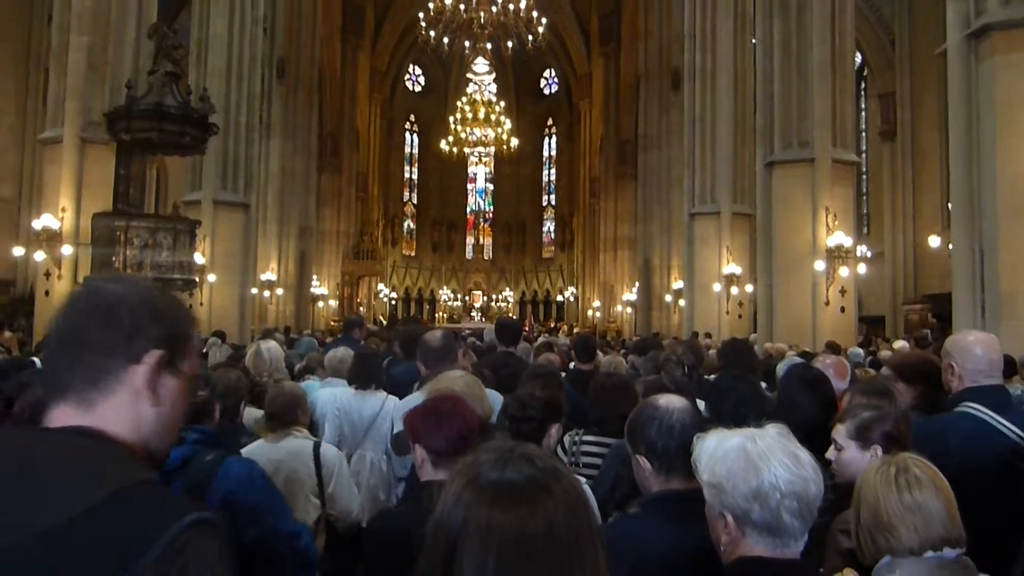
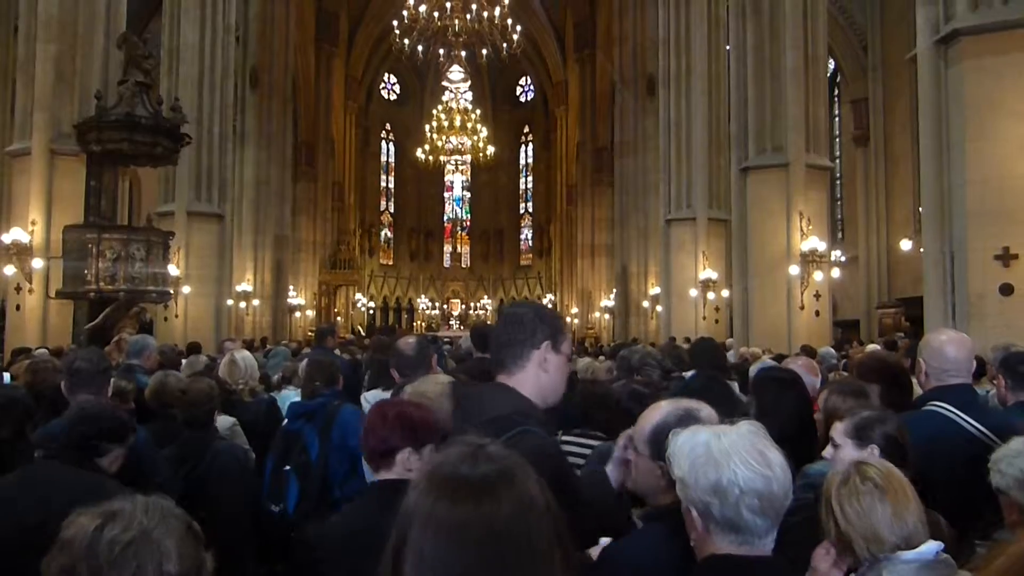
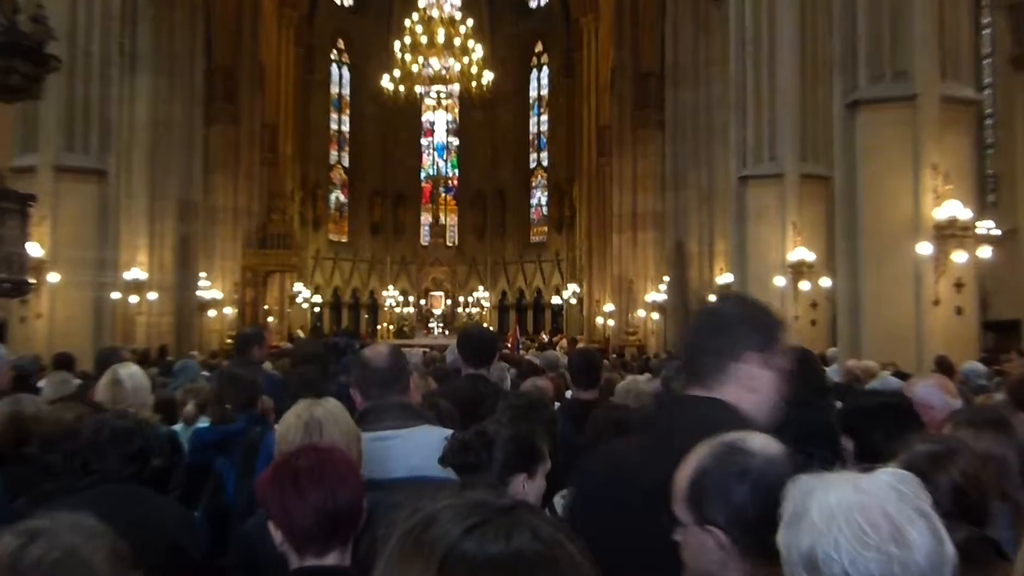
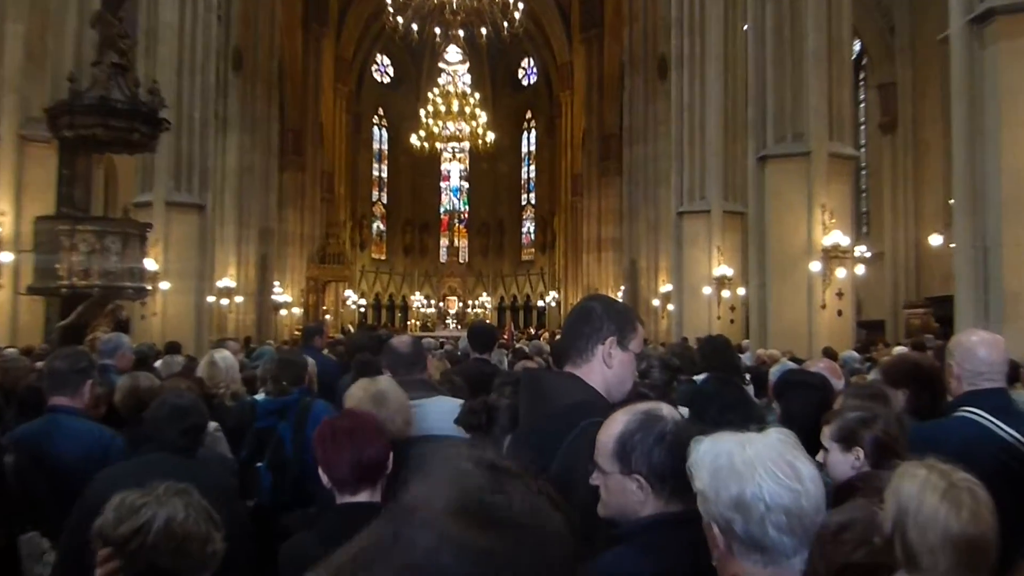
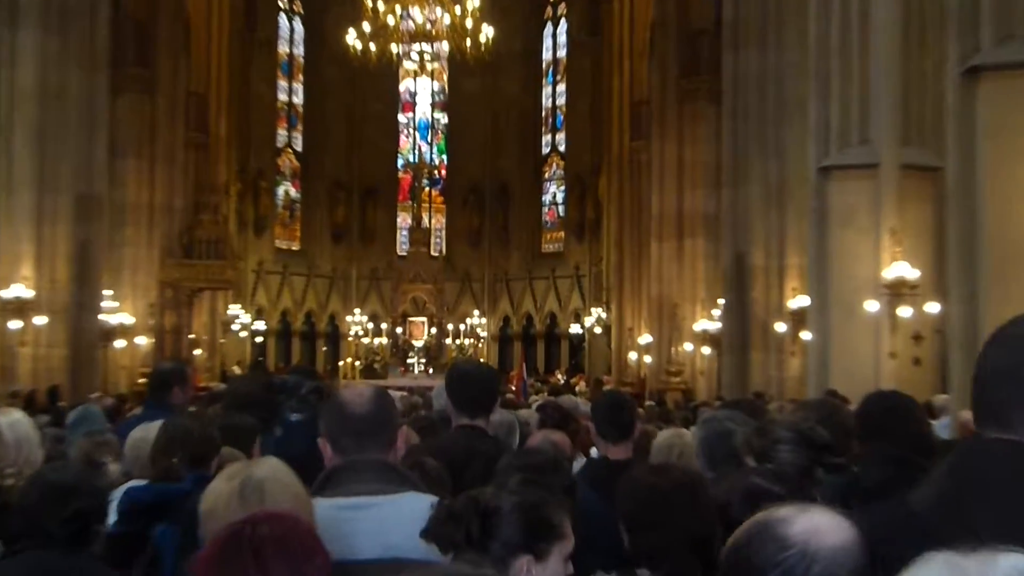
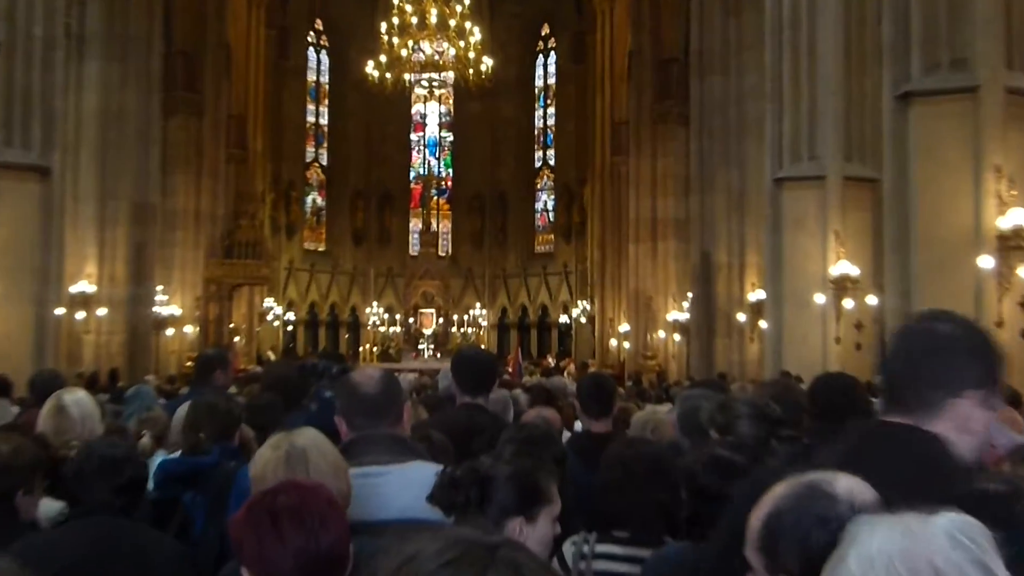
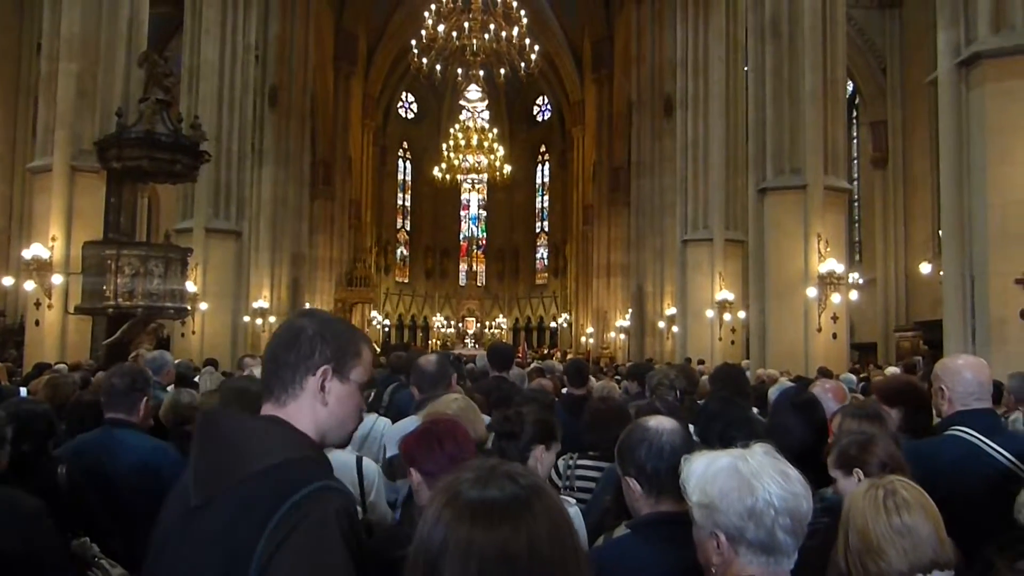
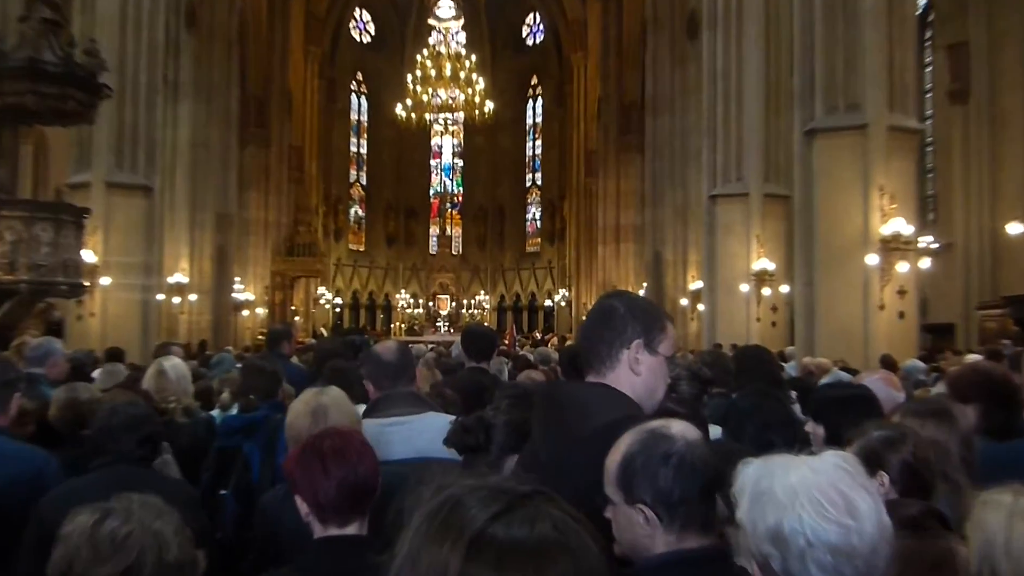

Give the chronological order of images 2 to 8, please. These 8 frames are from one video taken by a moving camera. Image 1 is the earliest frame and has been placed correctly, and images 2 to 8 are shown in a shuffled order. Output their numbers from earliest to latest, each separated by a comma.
7, 2, 4, 8, 3, 6, 5
